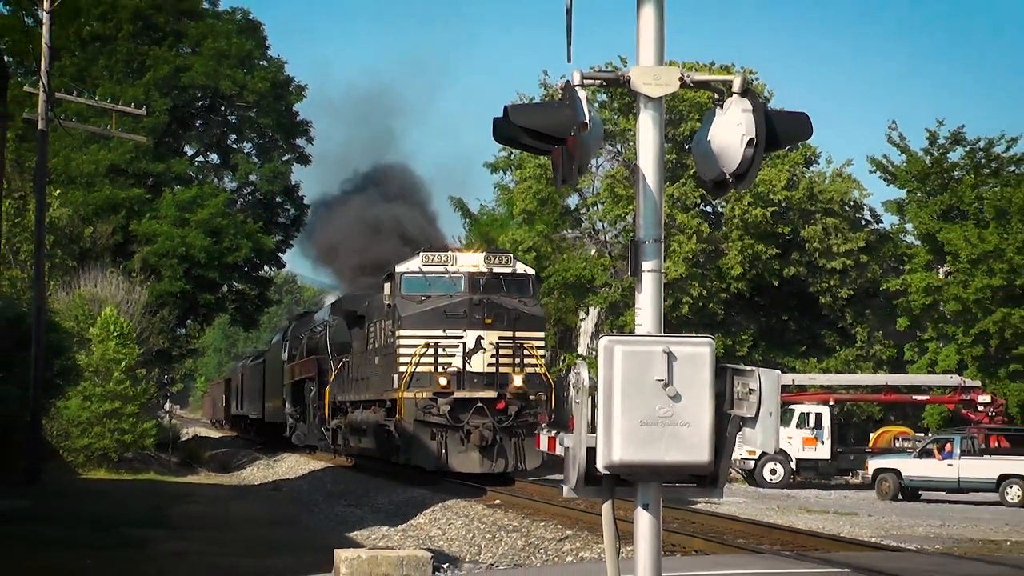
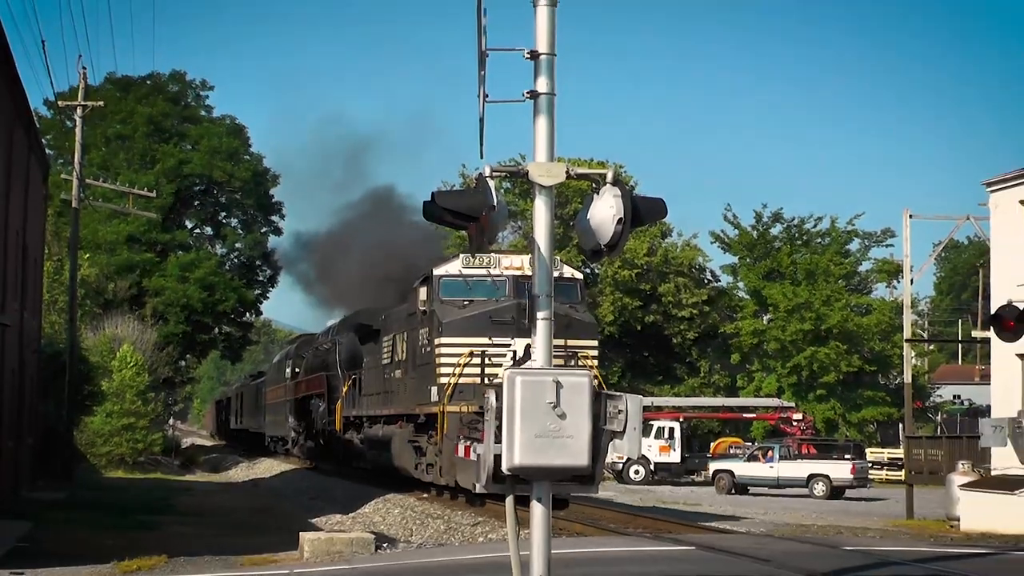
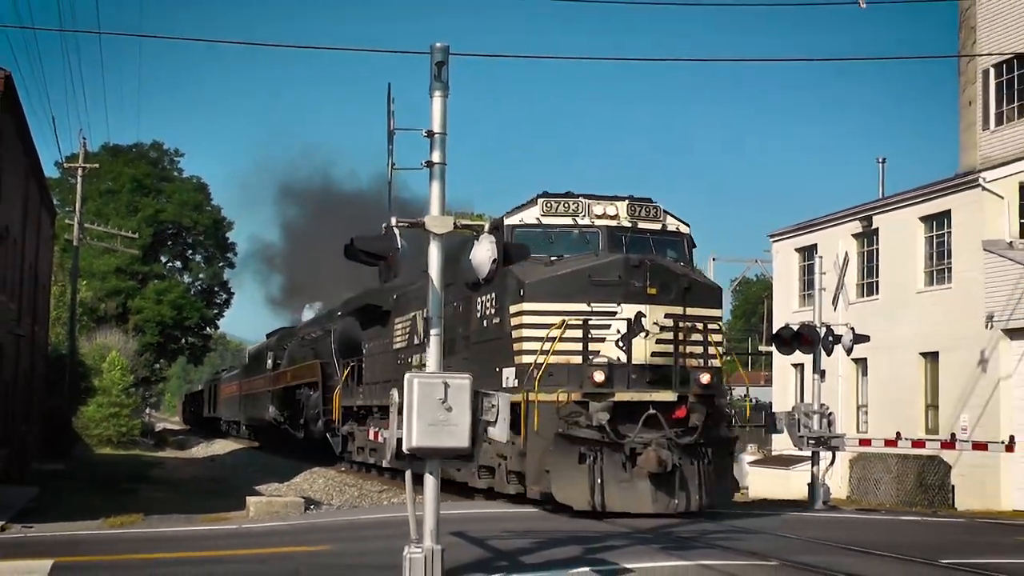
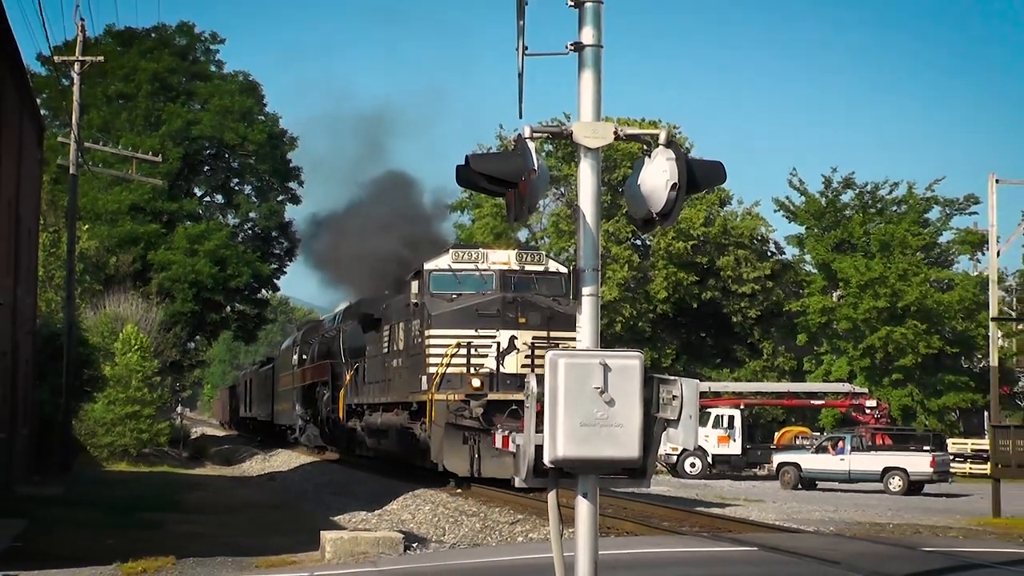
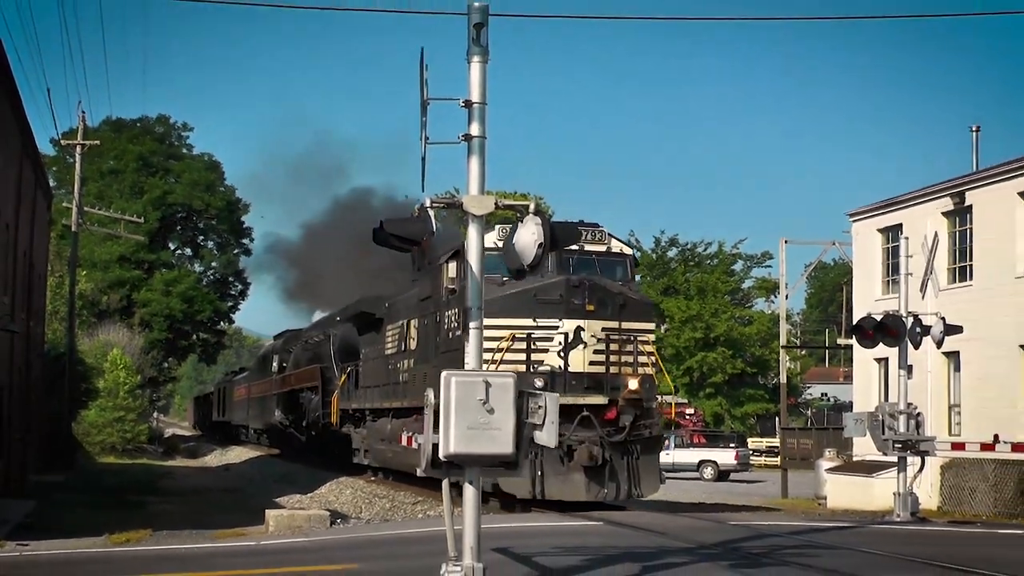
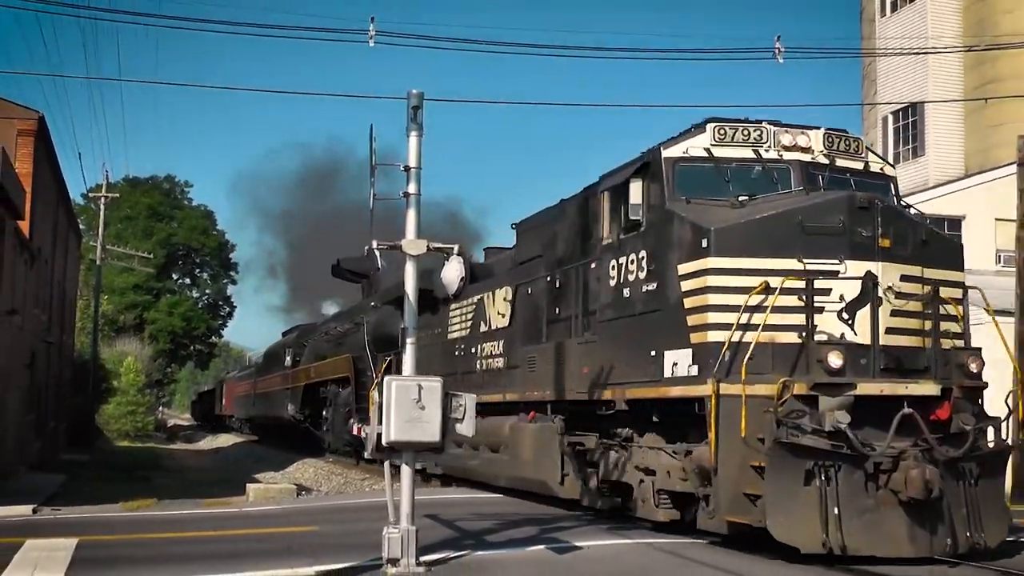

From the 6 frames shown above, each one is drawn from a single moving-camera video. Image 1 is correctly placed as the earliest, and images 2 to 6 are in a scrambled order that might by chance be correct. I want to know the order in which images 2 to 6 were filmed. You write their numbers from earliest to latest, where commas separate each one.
4, 2, 5, 3, 6
